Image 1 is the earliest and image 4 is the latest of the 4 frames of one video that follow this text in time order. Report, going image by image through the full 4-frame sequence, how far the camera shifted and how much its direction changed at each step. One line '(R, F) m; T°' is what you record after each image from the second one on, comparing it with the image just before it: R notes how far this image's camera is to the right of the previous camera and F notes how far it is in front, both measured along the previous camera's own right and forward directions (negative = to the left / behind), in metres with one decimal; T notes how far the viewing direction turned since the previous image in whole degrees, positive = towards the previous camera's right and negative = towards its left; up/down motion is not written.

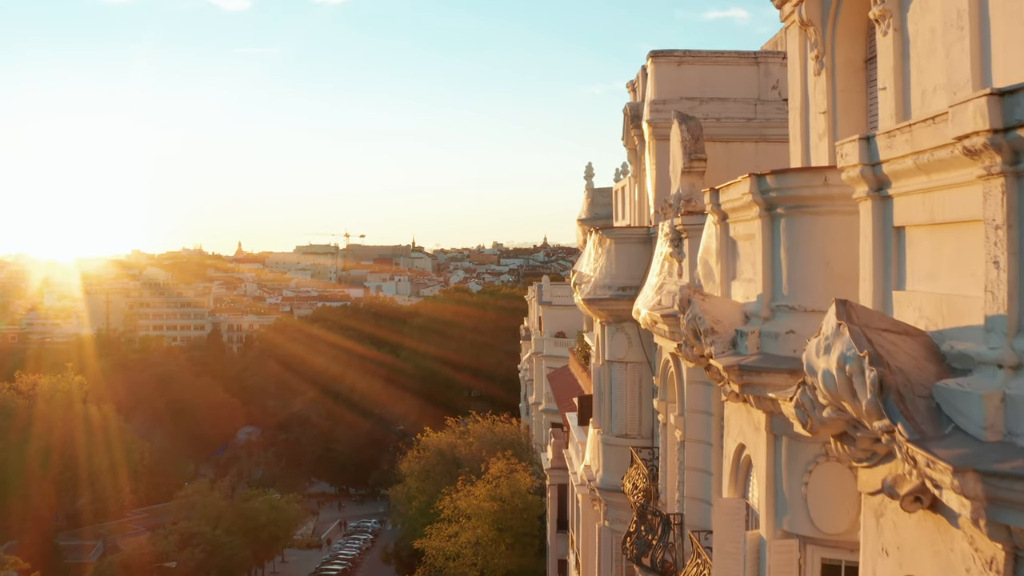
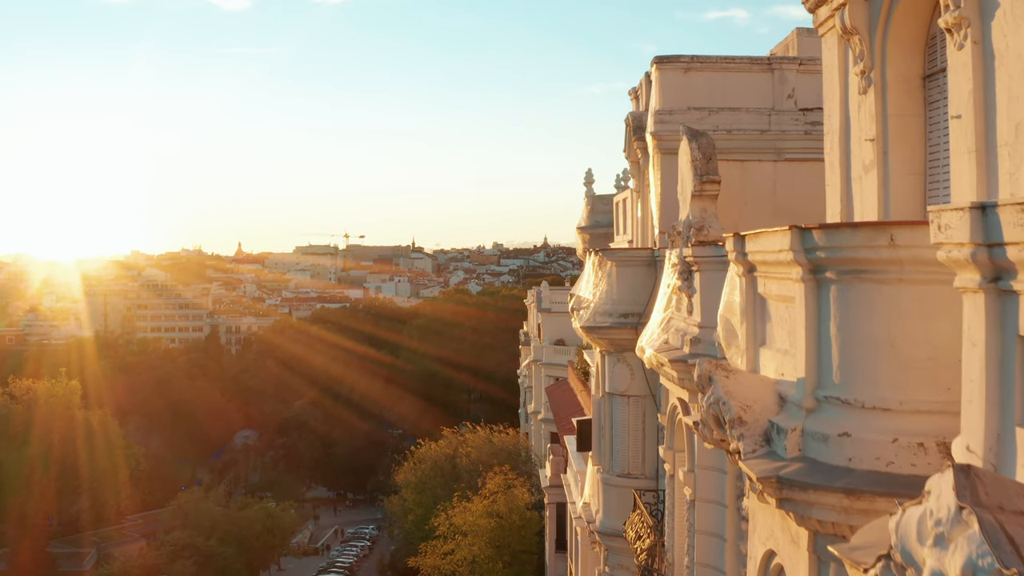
(+0.1, +1.1) m; 0°
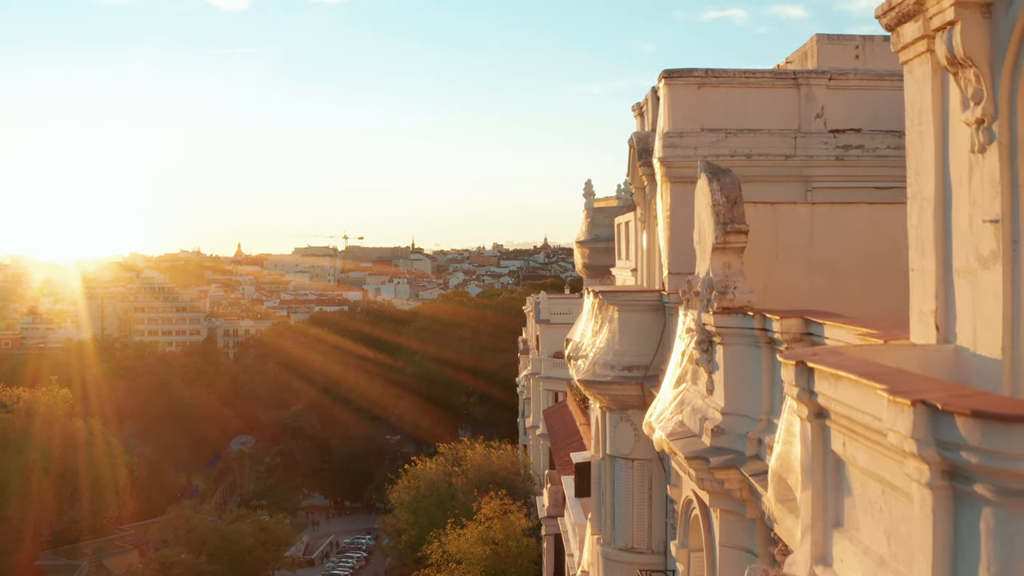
(+0.1, +1.6) m; 0°
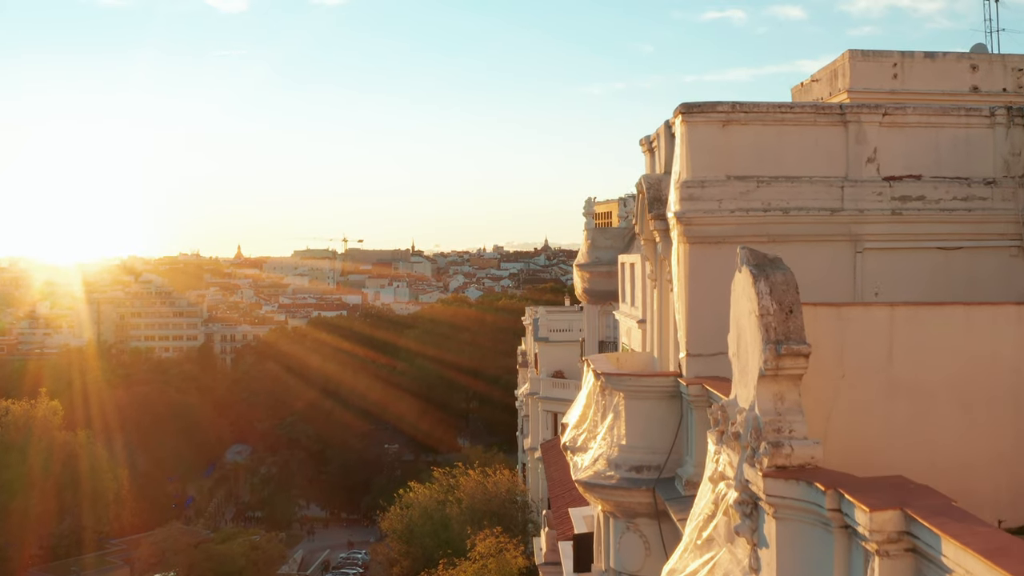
(+0.2, +1.9) m; 0°
